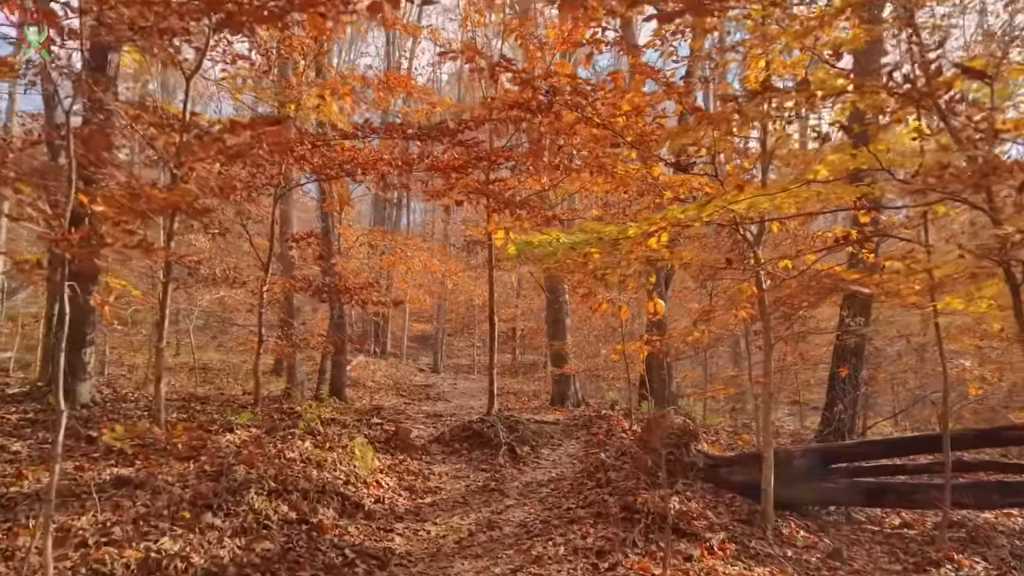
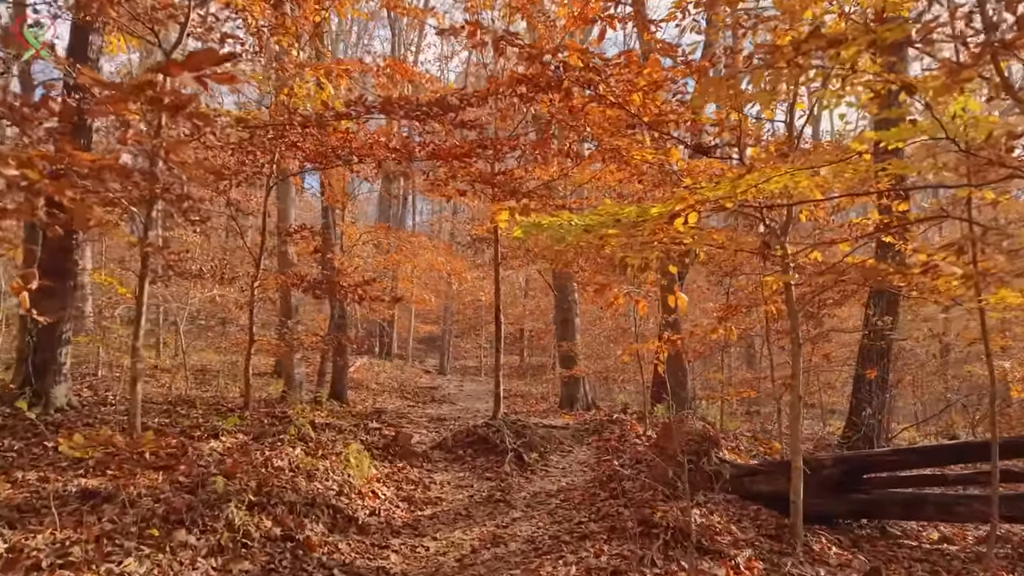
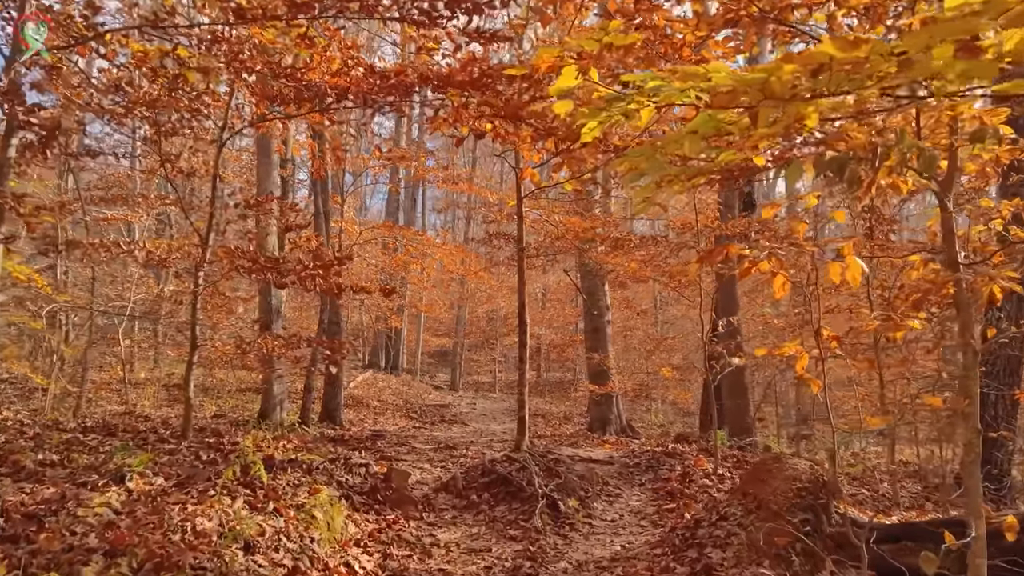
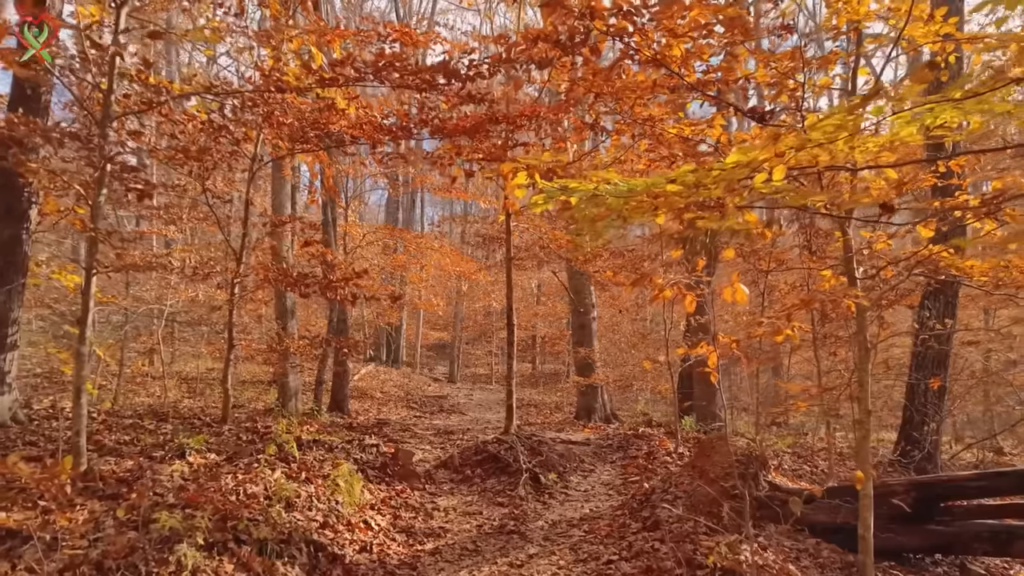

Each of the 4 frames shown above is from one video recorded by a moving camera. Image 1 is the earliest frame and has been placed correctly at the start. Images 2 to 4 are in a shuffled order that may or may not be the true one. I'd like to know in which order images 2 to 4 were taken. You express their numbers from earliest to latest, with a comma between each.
2, 4, 3
